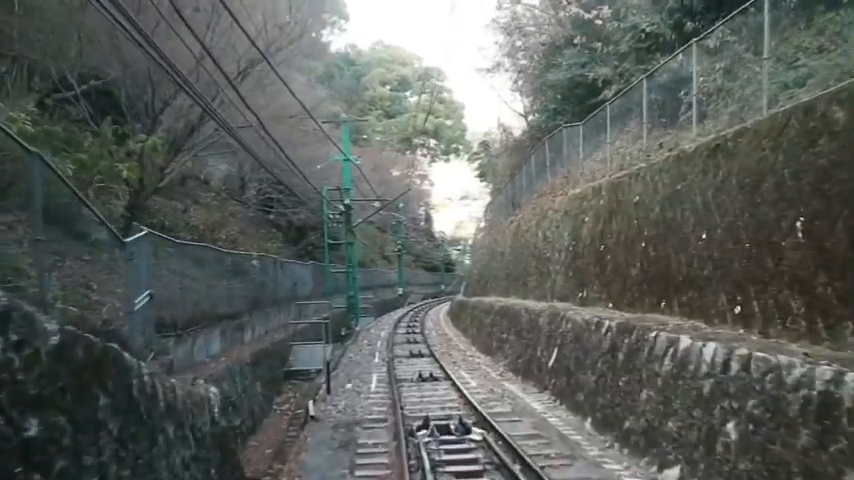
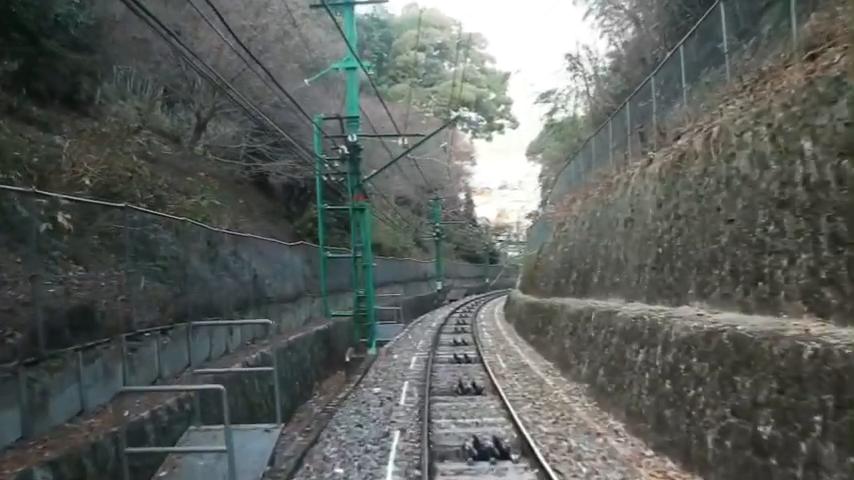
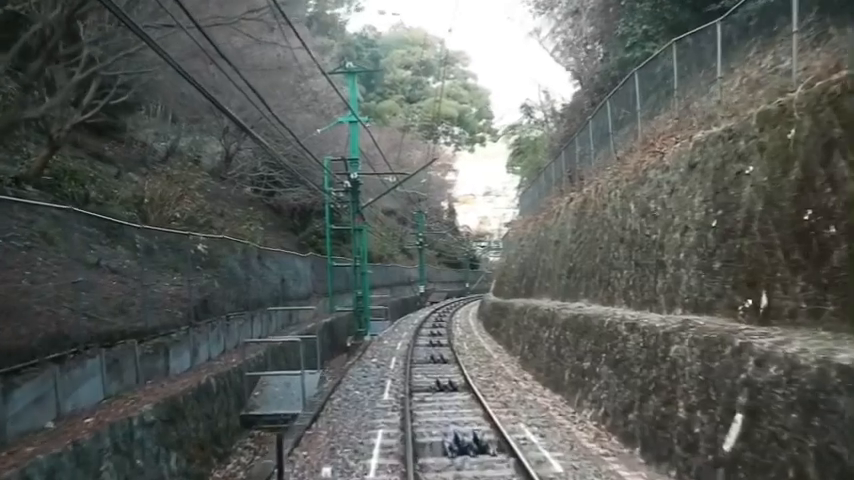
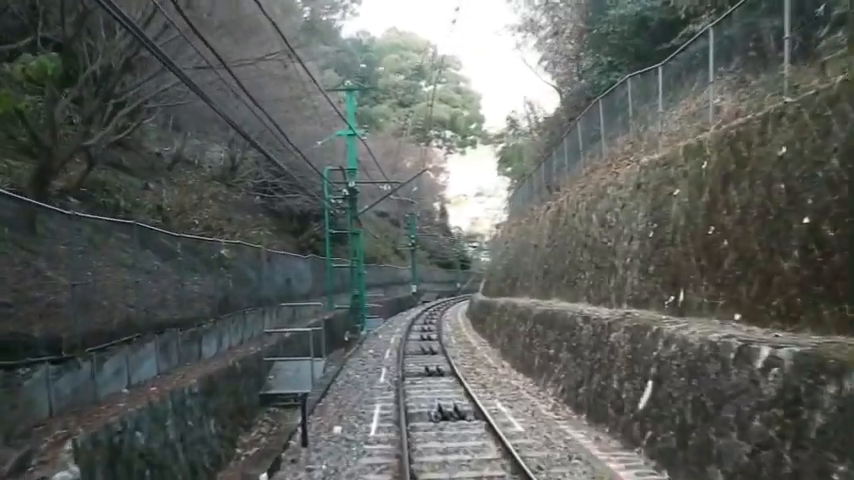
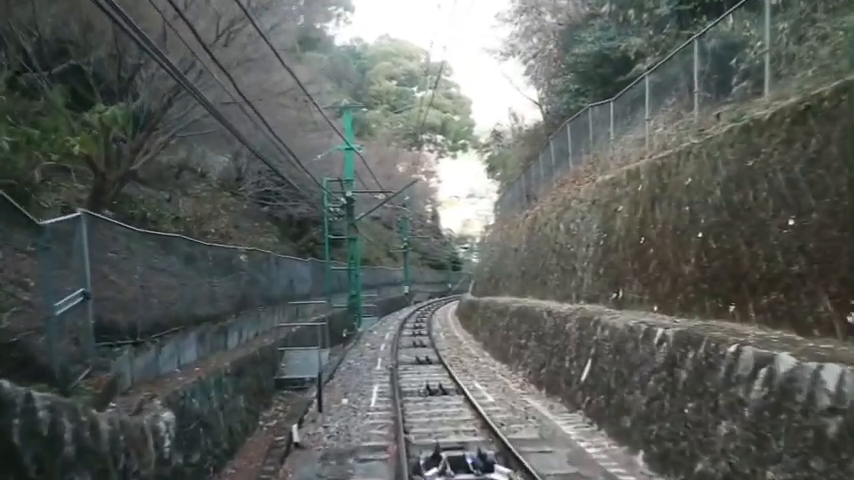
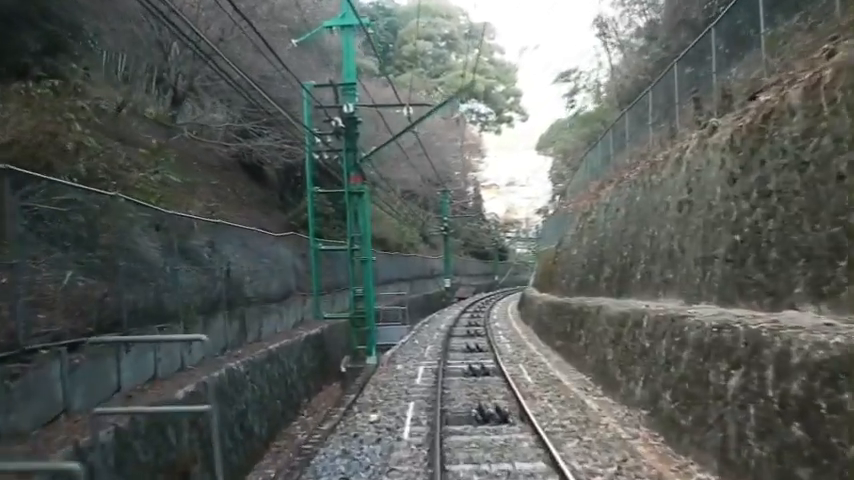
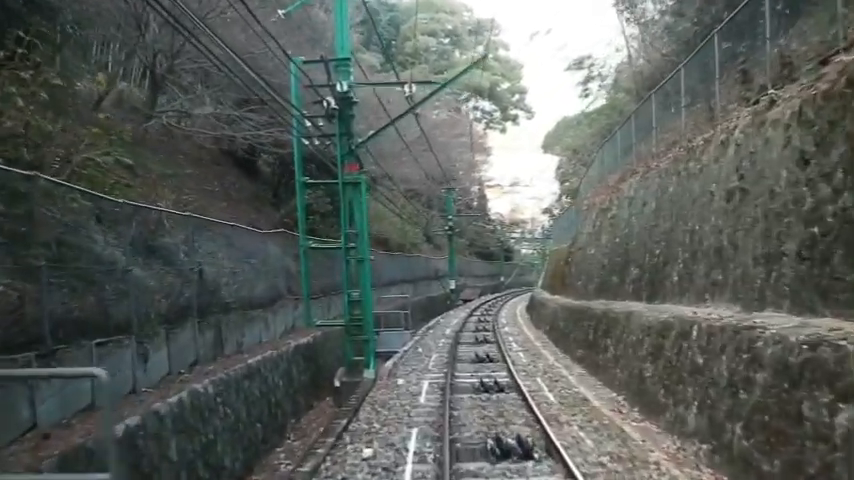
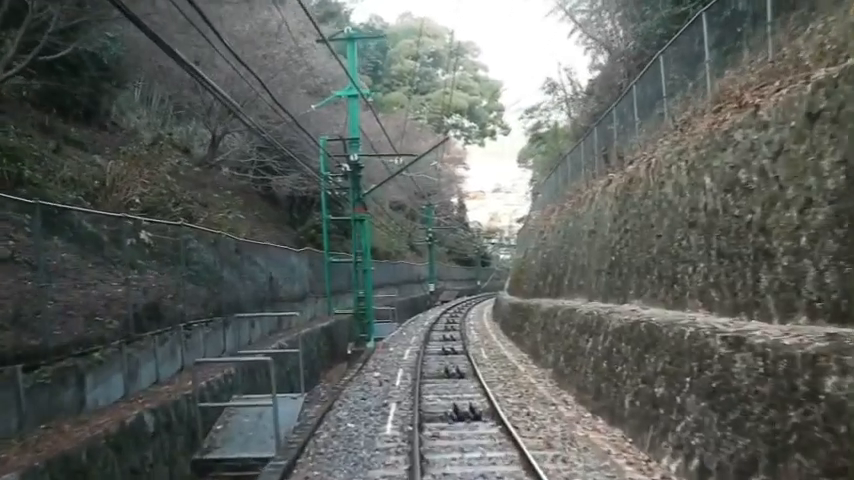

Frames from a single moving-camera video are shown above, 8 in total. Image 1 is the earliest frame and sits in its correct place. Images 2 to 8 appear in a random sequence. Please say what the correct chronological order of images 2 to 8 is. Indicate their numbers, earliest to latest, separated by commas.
5, 4, 3, 8, 2, 6, 7
